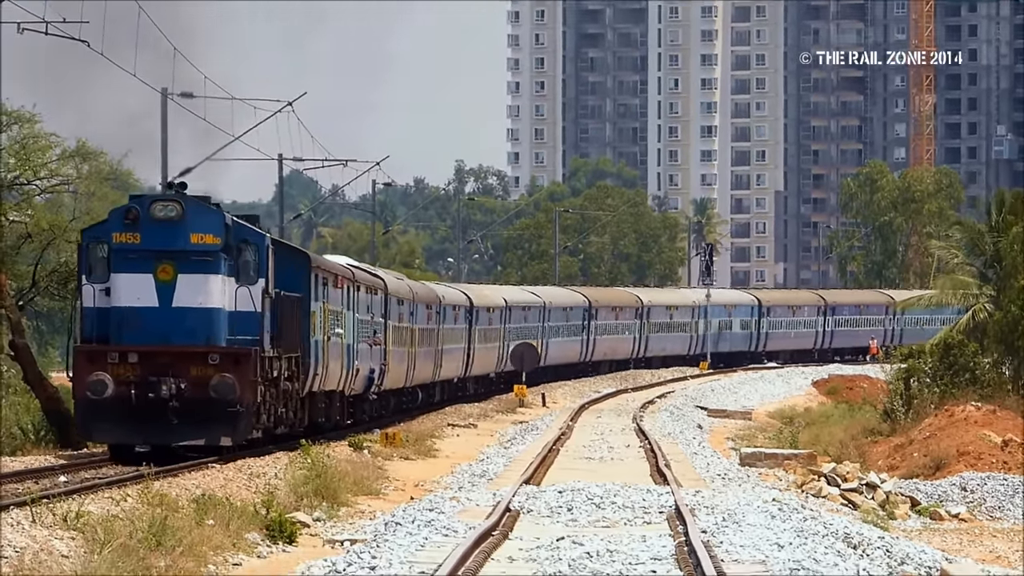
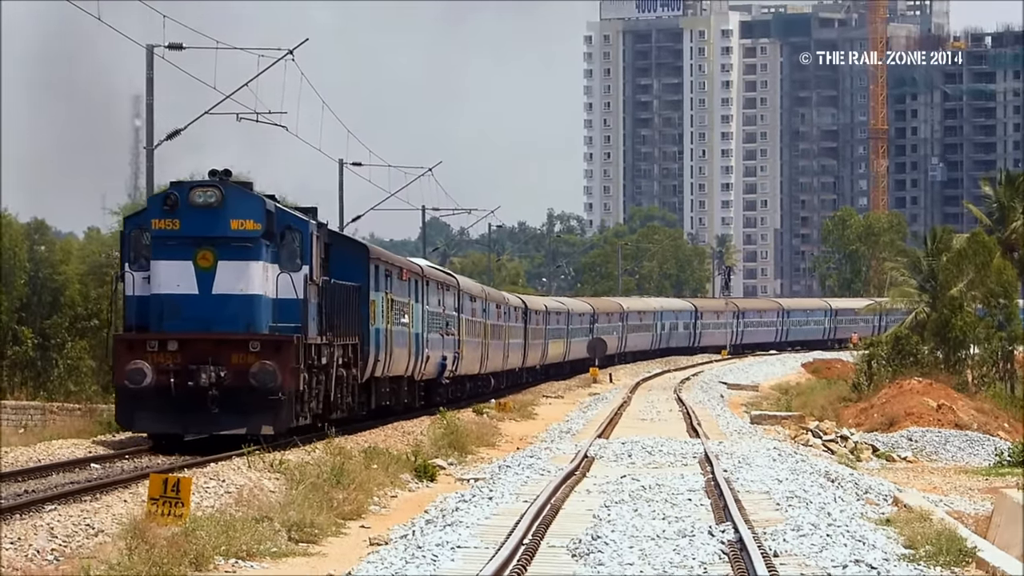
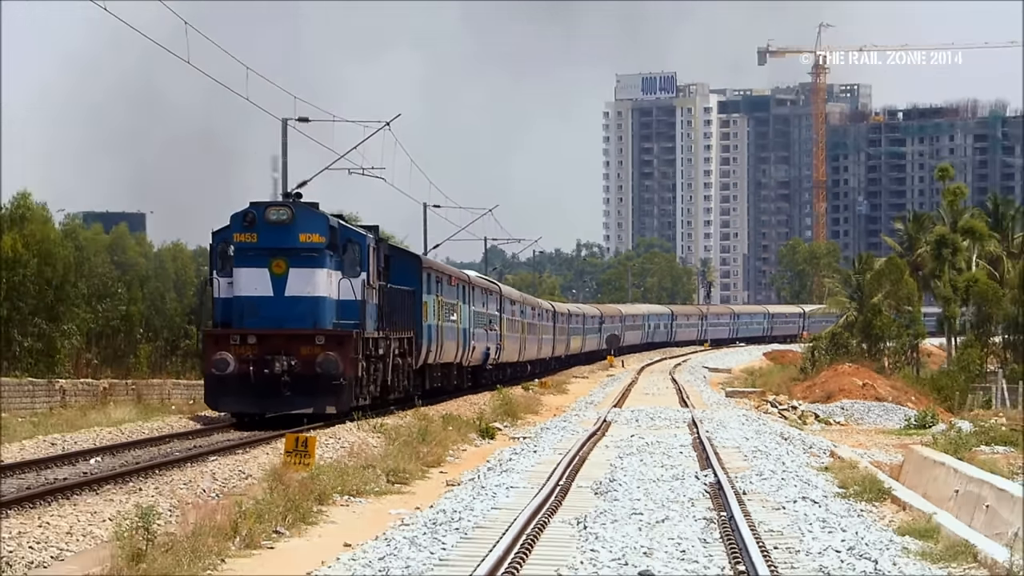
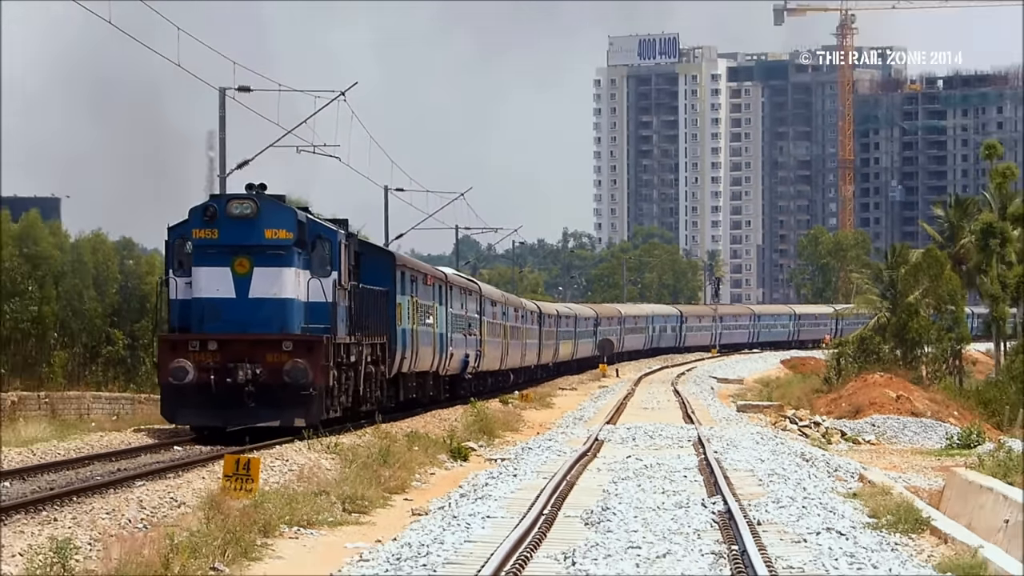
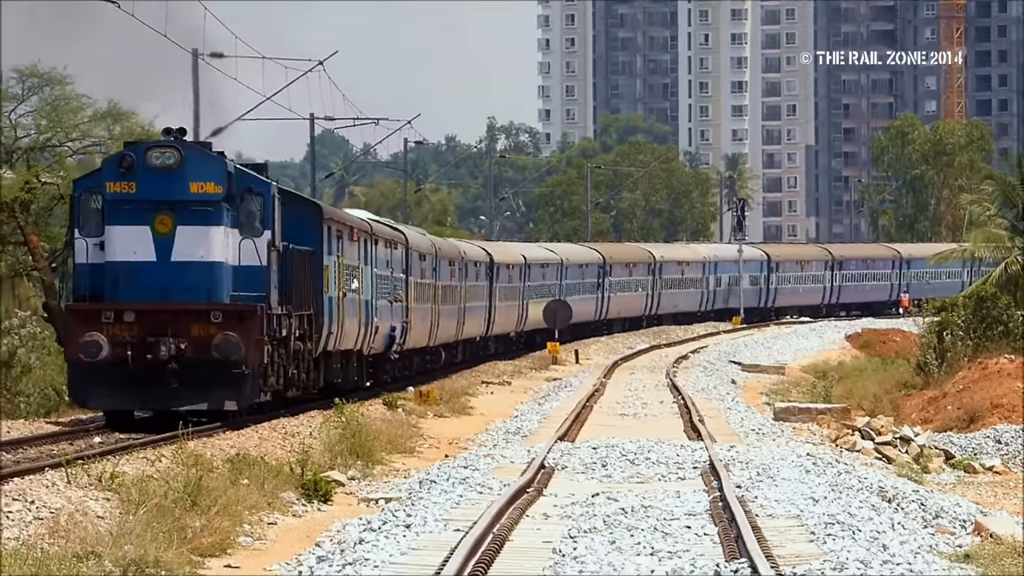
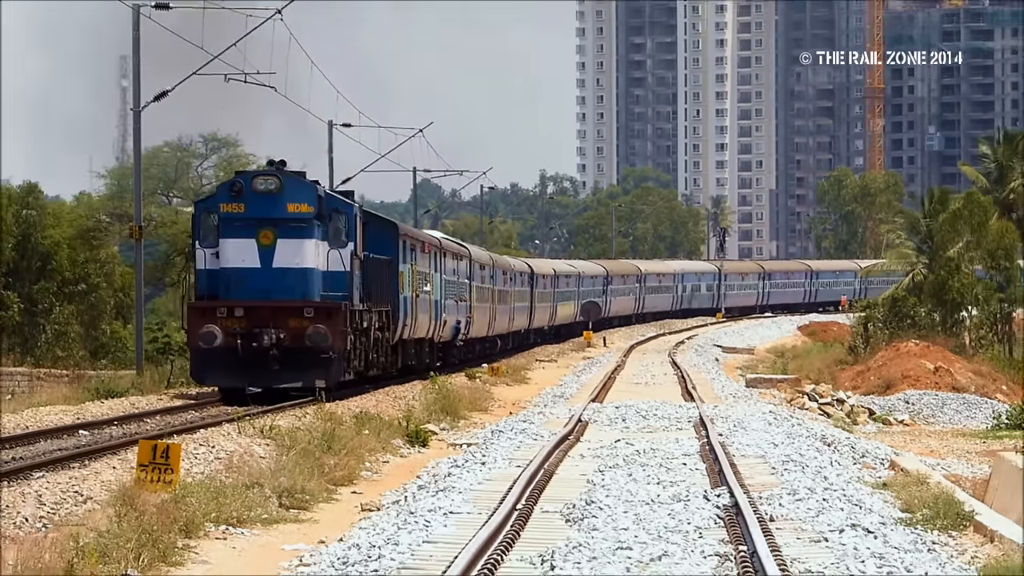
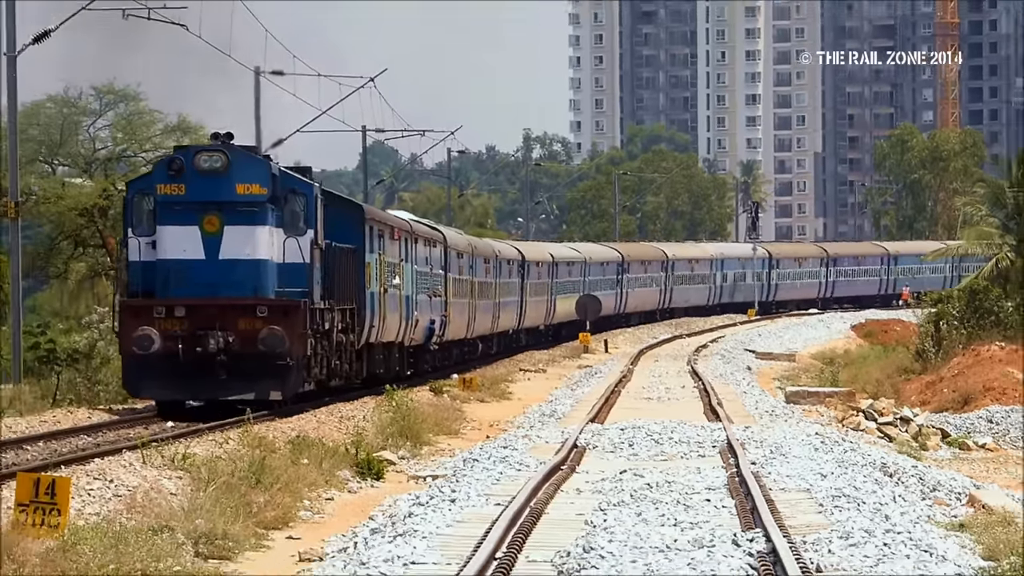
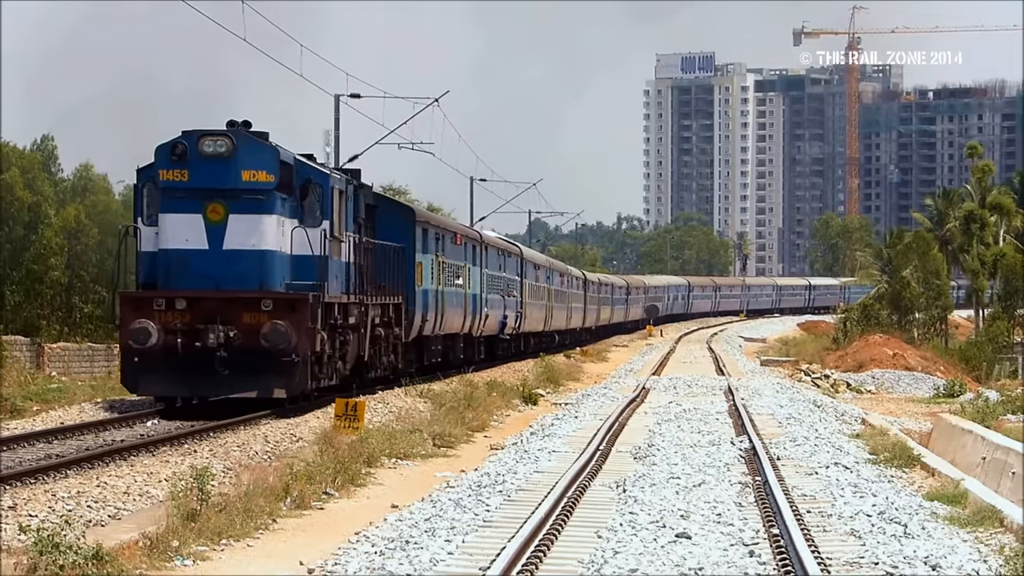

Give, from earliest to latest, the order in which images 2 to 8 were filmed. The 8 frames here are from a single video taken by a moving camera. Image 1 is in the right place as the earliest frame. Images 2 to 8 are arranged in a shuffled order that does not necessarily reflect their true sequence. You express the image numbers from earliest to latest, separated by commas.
5, 7, 6, 2, 4, 3, 8
